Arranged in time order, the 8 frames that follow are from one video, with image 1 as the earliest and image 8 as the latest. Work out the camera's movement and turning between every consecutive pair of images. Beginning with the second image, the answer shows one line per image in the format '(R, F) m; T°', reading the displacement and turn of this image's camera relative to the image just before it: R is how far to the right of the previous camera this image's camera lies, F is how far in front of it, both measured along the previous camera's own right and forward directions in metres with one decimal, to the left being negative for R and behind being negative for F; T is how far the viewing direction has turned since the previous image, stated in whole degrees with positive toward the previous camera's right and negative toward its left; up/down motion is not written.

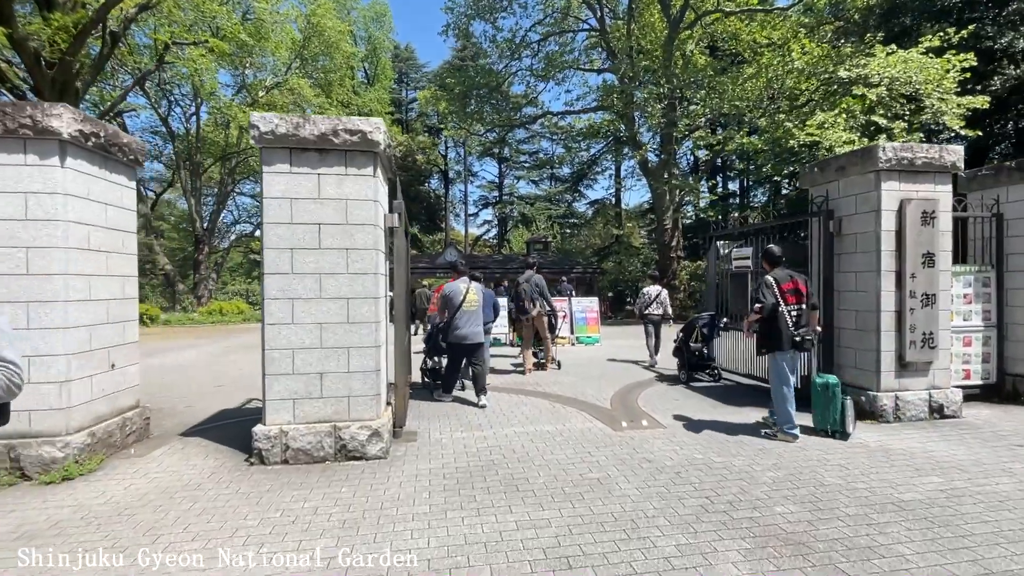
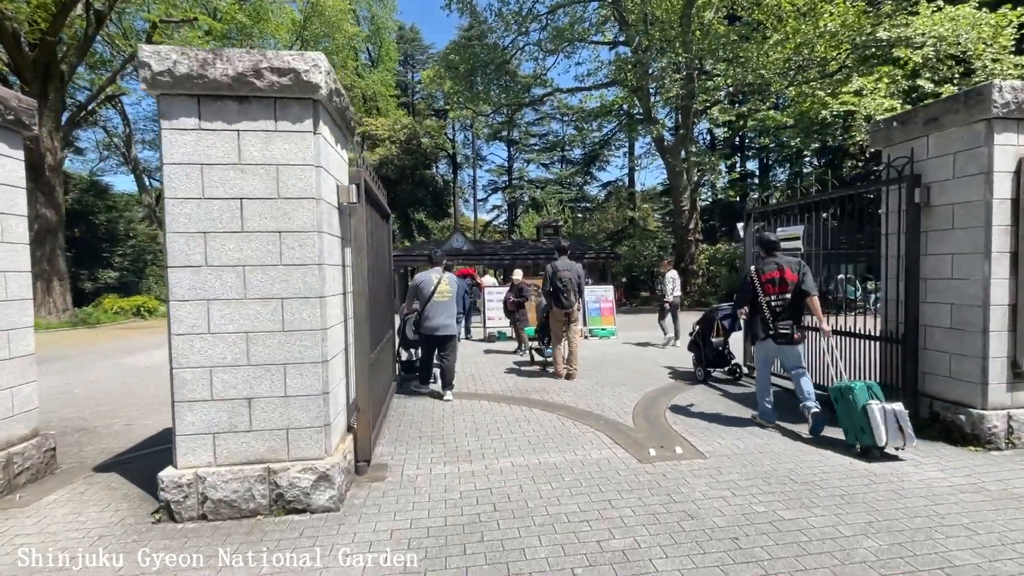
(+0.2, +1.3) m; -1°
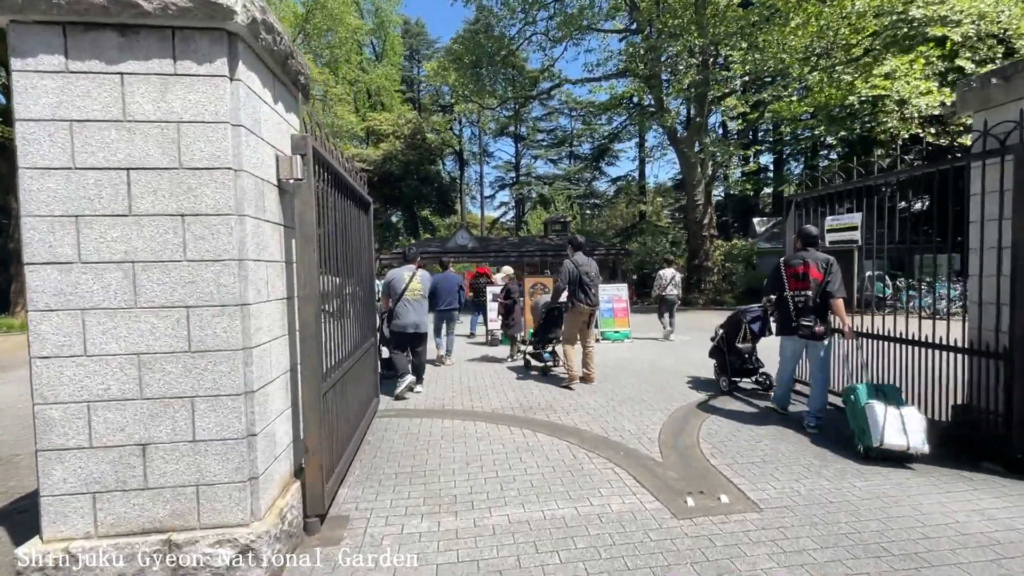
(+0.1, +1.0) m; -1°
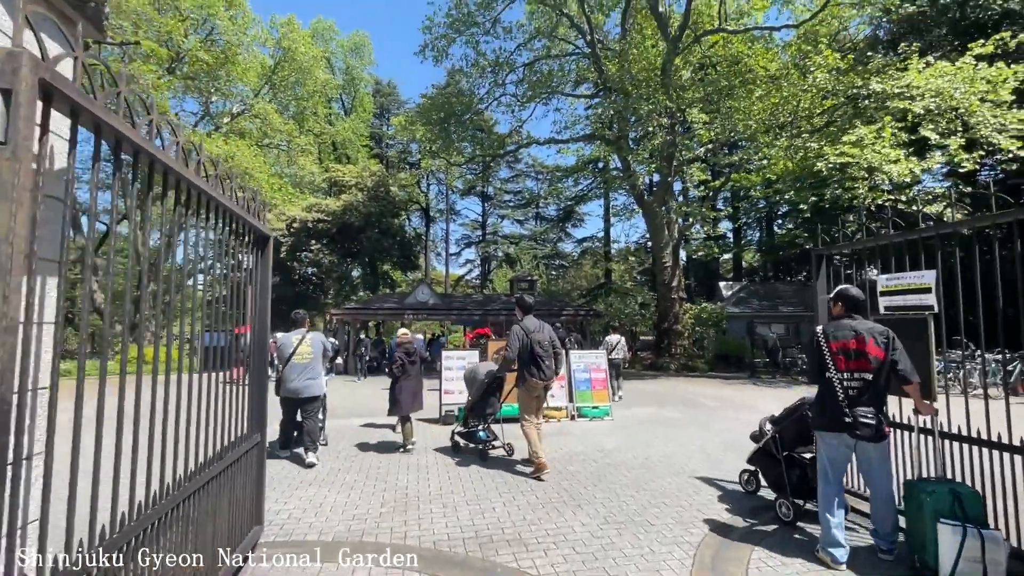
(+0.1, +1.7) m; +4°
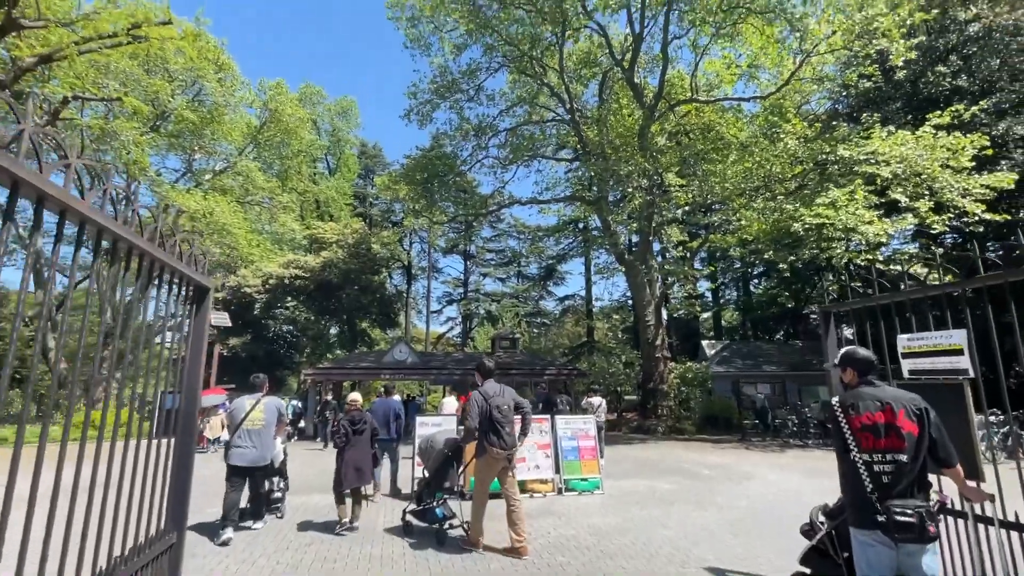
(0.0, +0.5) m; +2°
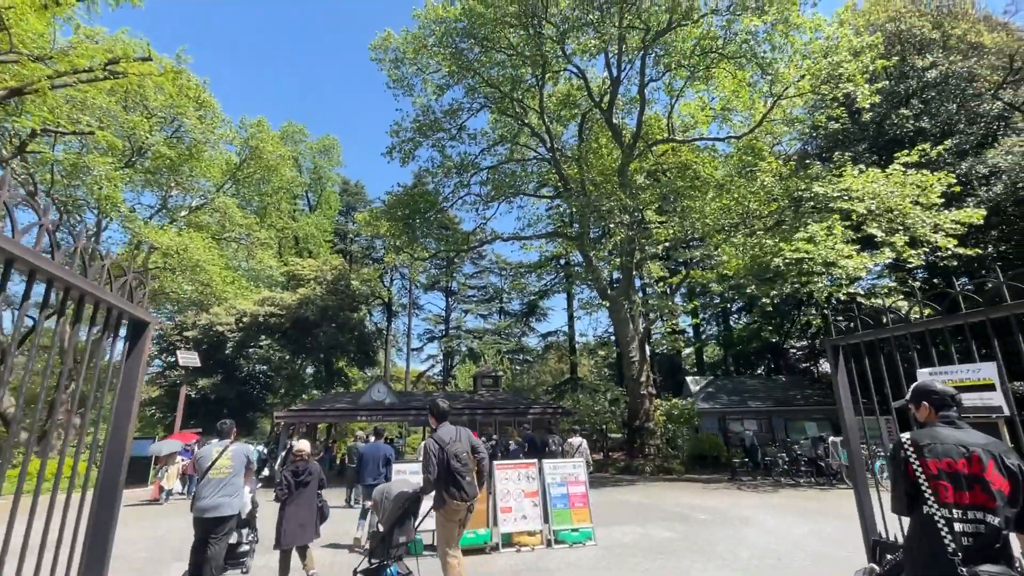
(0.0, +0.4) m; +2°
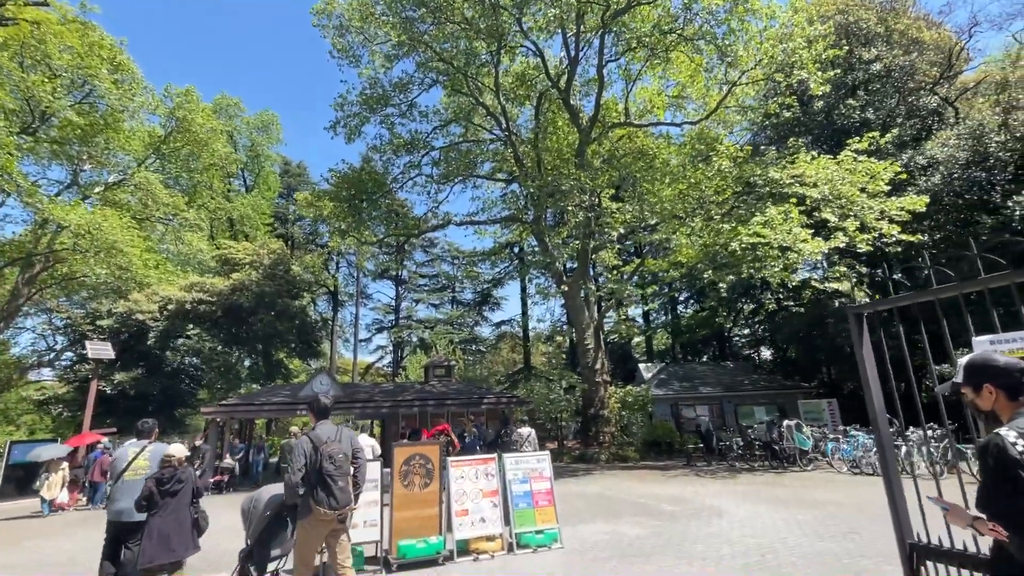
(-0.1, +1.1) m; +6°
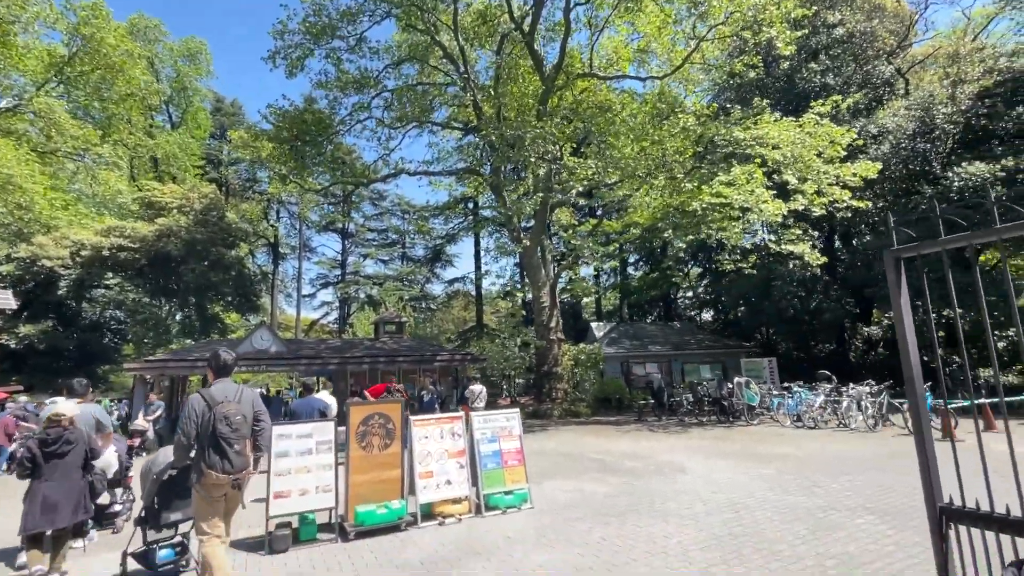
(-0.3, +0.8) m; +6°
